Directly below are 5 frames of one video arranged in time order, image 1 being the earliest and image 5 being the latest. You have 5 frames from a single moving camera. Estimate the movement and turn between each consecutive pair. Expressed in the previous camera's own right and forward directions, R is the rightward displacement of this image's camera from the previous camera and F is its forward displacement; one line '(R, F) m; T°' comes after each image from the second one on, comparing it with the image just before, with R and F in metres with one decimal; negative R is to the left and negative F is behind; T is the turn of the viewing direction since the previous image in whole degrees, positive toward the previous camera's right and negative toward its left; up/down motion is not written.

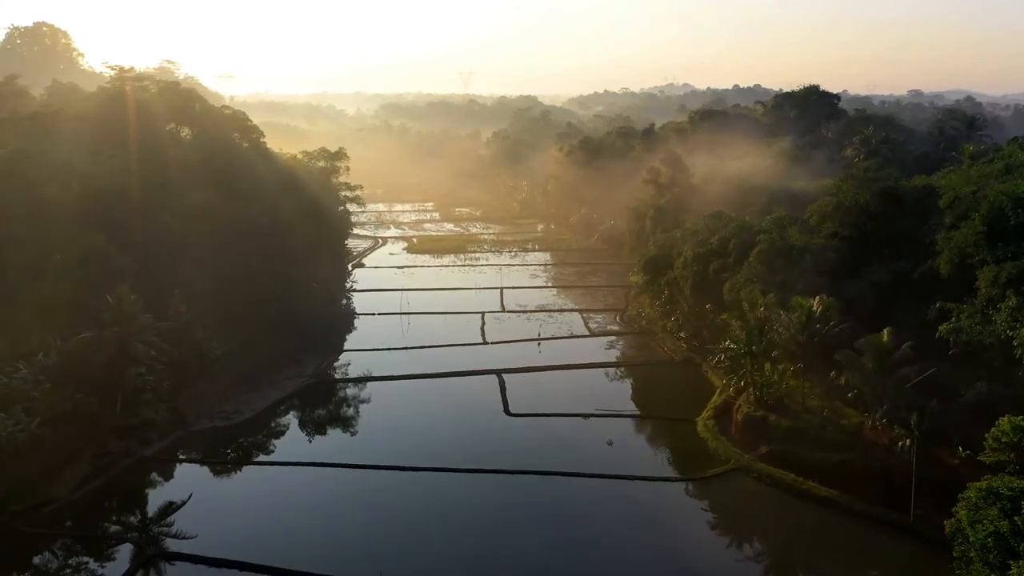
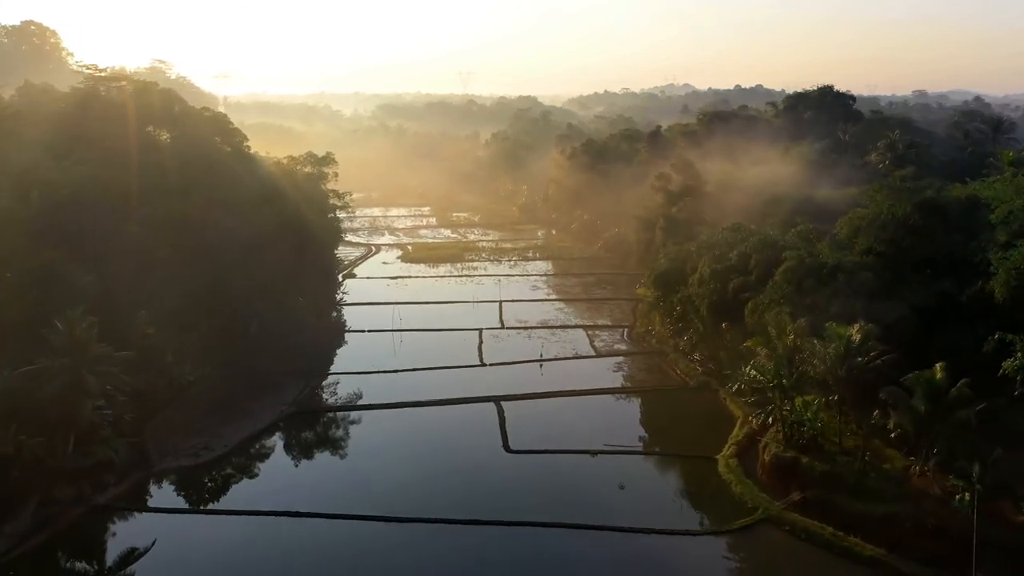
(0.0, +1.9) m; 0°
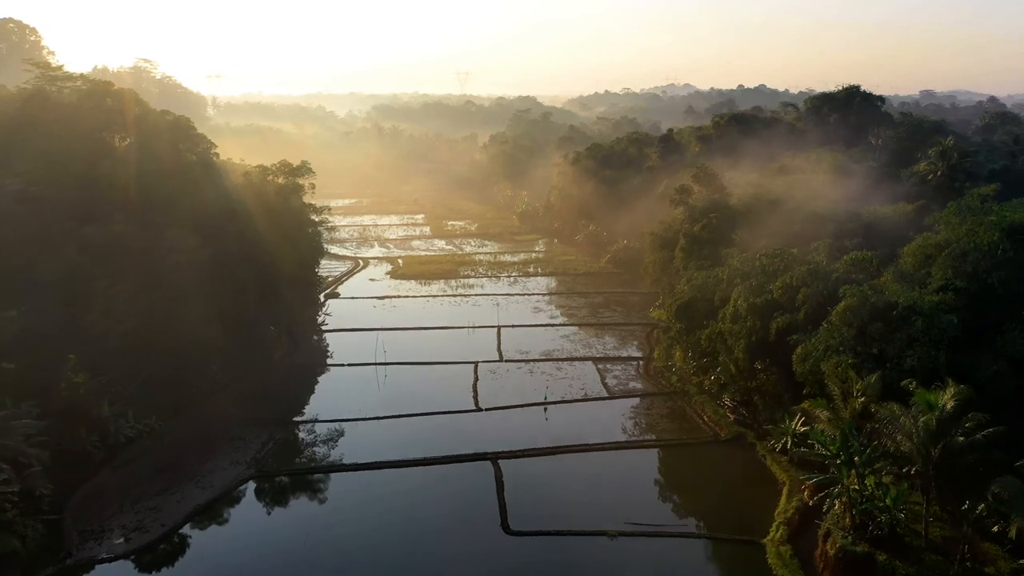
(0.0, +3.2) m; 0°
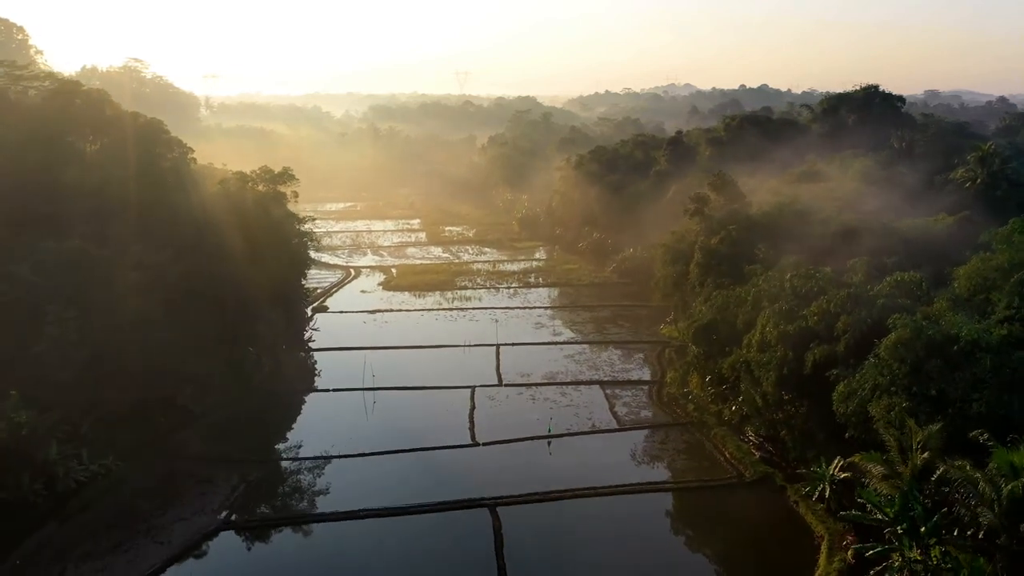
(0.0, +1.9) m; 0°
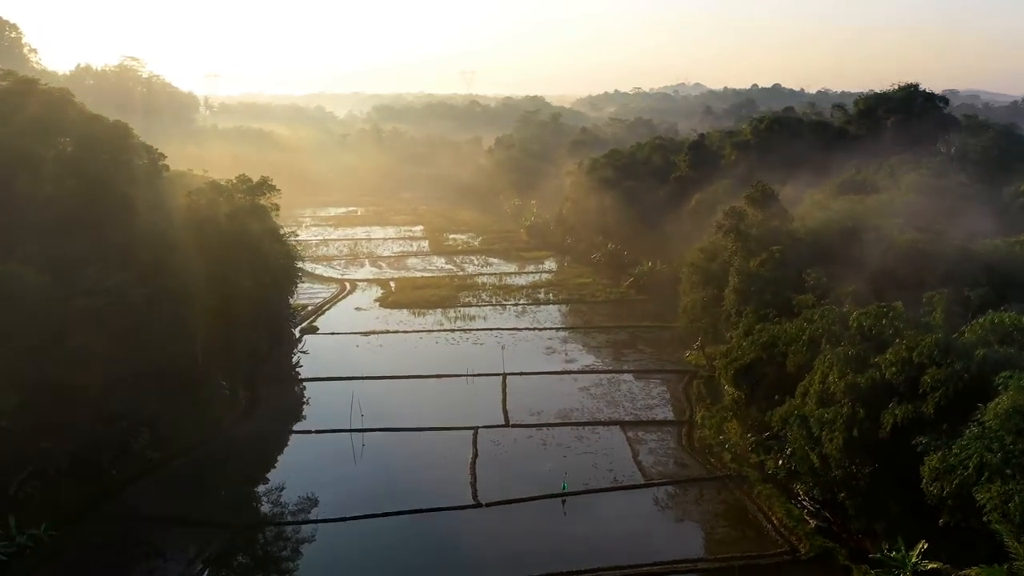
(0.0, +2.7) m; -1°
